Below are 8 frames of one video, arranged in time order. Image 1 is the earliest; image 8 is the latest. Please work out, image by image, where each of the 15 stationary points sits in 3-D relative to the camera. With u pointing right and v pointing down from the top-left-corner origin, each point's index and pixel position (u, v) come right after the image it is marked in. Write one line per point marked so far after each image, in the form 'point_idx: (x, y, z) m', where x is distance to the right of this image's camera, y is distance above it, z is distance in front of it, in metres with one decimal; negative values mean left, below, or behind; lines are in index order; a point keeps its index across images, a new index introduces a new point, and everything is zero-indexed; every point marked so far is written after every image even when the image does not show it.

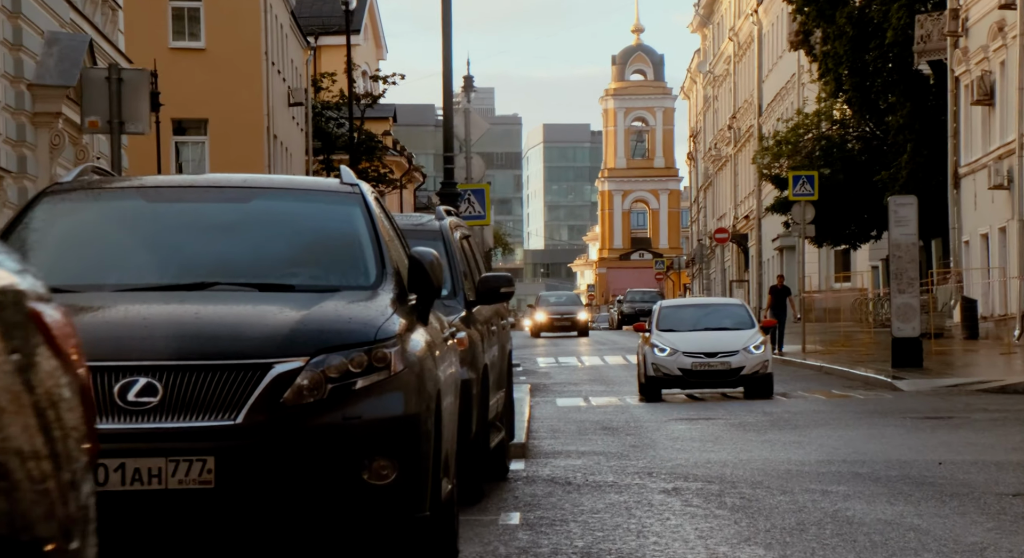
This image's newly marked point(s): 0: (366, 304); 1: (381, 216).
0: (-0.6, -0.1, +5.9) m
1: (-0.6, +0.3, +6.6) m
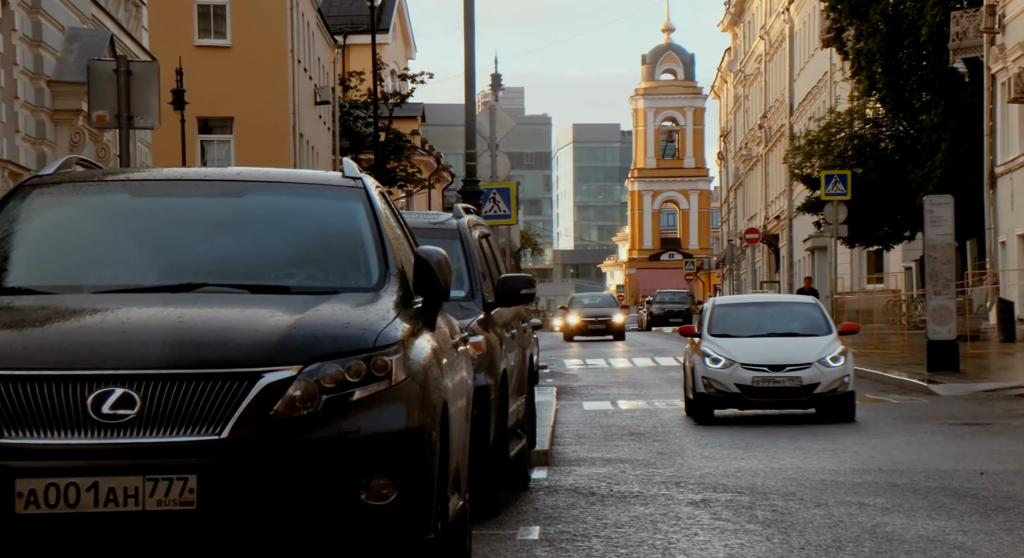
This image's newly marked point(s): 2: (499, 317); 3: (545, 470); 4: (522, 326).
0: (-0.5, -0.1, +5.4) m
1: (-0.5, +0.3, +6.1) m
2: (-0.1, -0.3, +10.3) m
3: (+0.3, -1.5, +12.5) m
4: (+0.1, -0.4, +11.5) m
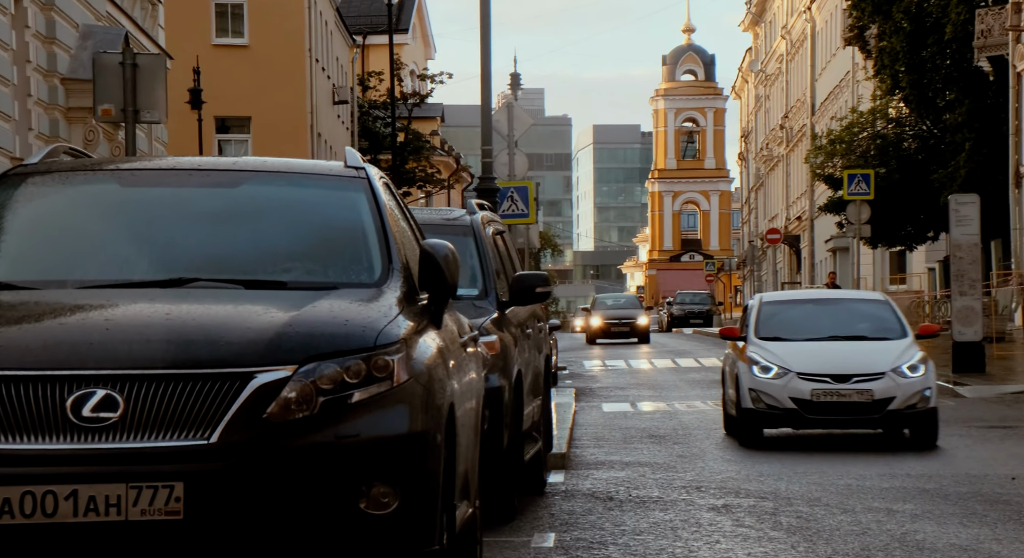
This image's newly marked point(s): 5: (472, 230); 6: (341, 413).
0: (-0.5, -0.1, +5.1) m
1: (-0.5, +0.3, +5.8) m
2: (0.0, -0.2, +10.0) m
3: (+0.4, -1.5, +12.2) m
4: (+0.2, -0.3, +11.2) m
5: (-0.3, +0.3, +10.4) m
6: (-0.5, -0.4, +4.7) m
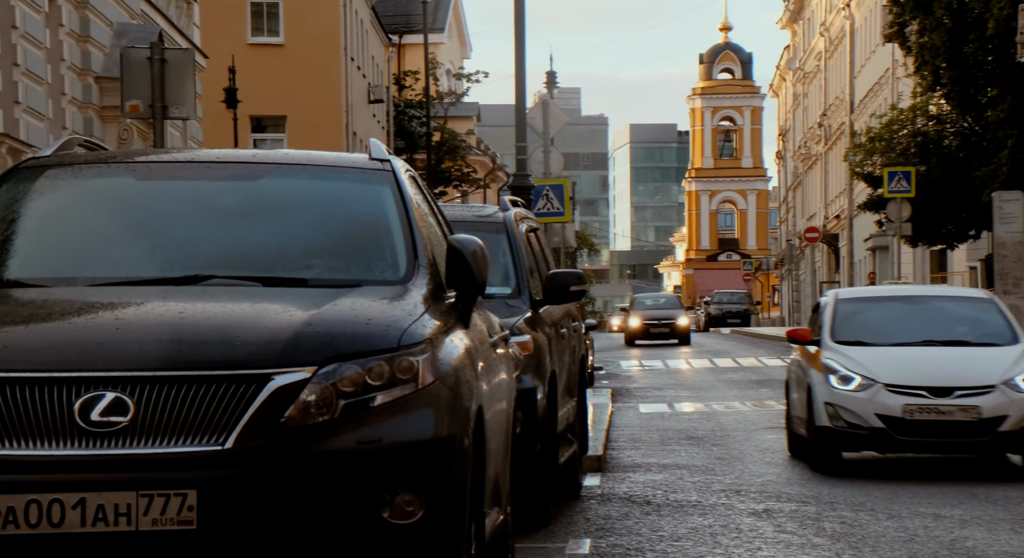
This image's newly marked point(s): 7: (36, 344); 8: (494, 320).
0: (-0.4, -0.1, +4.8) m
1: (-0.3, +0.3, +5.6) m
2: (+0.2, -0.2, +9.7) m
3: (+0.7, -1.5, +11.9) m
4: (+0.4, -0.3, +10.9) m
5: (0.0, +0.3, +10.1) m
6: (-0.4, -0.4, +4.4) m
7: (-1.3, -0.2, +4.4) m
8: (-0.1, -0.2, +6.2) m
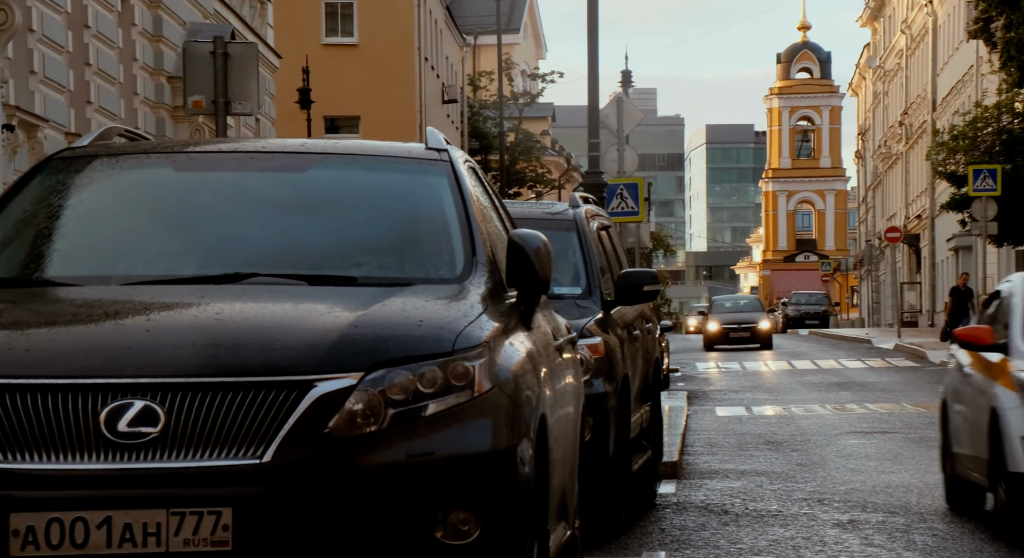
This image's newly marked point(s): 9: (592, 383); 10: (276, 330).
0: (-0.2, -0.1, +4.4) m
1: (-0.1, +0.3, +5.2) m
2: (+0.7, -0.2, +9.3) m
3: (+1.2, -1.5, +11.5) m
4: (+0.9, -0.3, +10.5) m
5: (+0.4, +0.3, +9.7) m
6: (-0.3, -0.4, +4.0) m
7: (-1.2, -0.2, +4.1) m
8: (+0.2, -0.2, +5.8) m
9: (+0.4, -0.5, +7.9) m
10: (-0.6, -0.1, +4.1) m
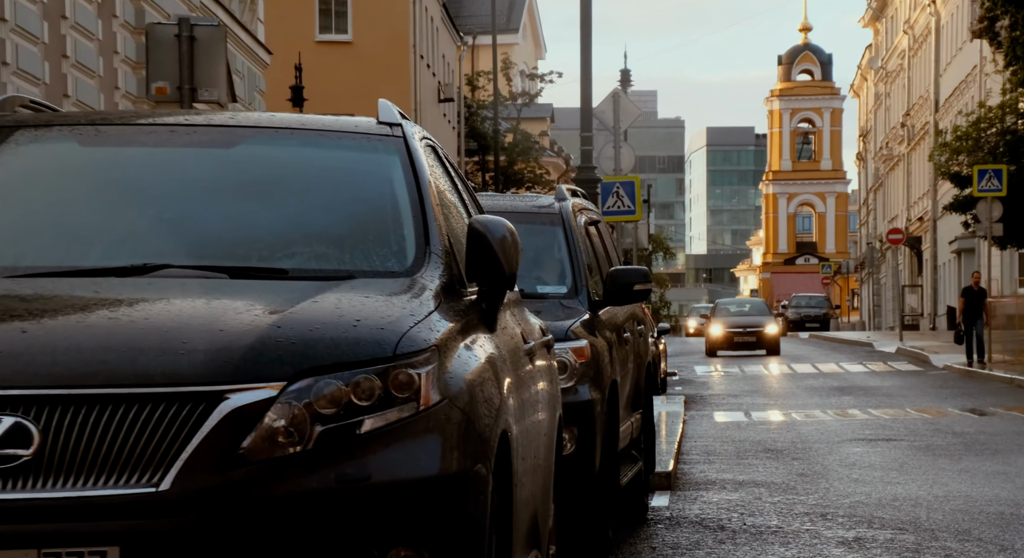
0: (-0.3, -0.1, +3.8) m
1: (-0.2, +0.3, +4.5) m
2: (+0.5, -0.2, +8.7) m
3: (+1.1, -1.5, +10.8) m
4: (+0.8, -0.3, +9.8) m
5: (+0.3, +0.4, +9.1) m
6: (-0.4, -0.4, +3.4) m
7: (-1.3, -0.2, +3.4) m
8: (+0.1, -0.1, +5.2) m
9: (+0.3, -0.5, +7.3) m
10: (-0.7, -0.1, +3.5) m
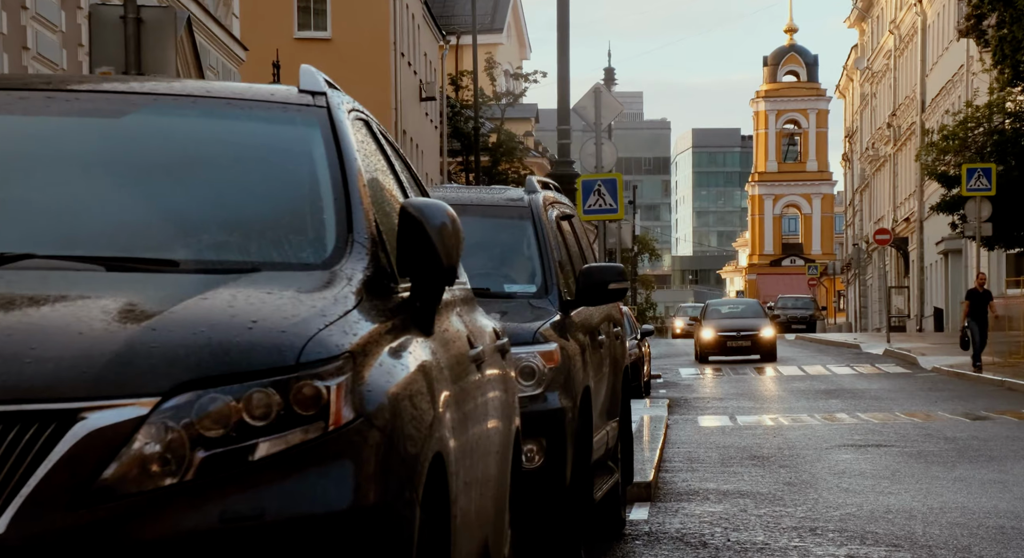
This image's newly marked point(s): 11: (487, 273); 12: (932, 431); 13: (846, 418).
0: (-0.4, 0.0, +3.2) m
1: (-0.4, +0.3, +3.9) m
2: (+0.4, -0.2, +8.0) m
3: (+0.9, -1.5, +10.2) m
4: (+0.6, -0.3, +9.2) m
5: (+0.1, +0.4, +8.4) m
6: (-0.5, -0.3, +2.8) m
7: (-1.4, -0.1, +2.7) m
8: (-0.1, -0.1, +4.5) m
9: (+0.1, -0.5, +6.7) m
10: (-0.9, -0.1, +2.8) m
11: (-0.1, 0.0, +8.1) m
12: (+4.6, -1.7, +16.9) m
13: (+4.1, -1.7, +18.9) m
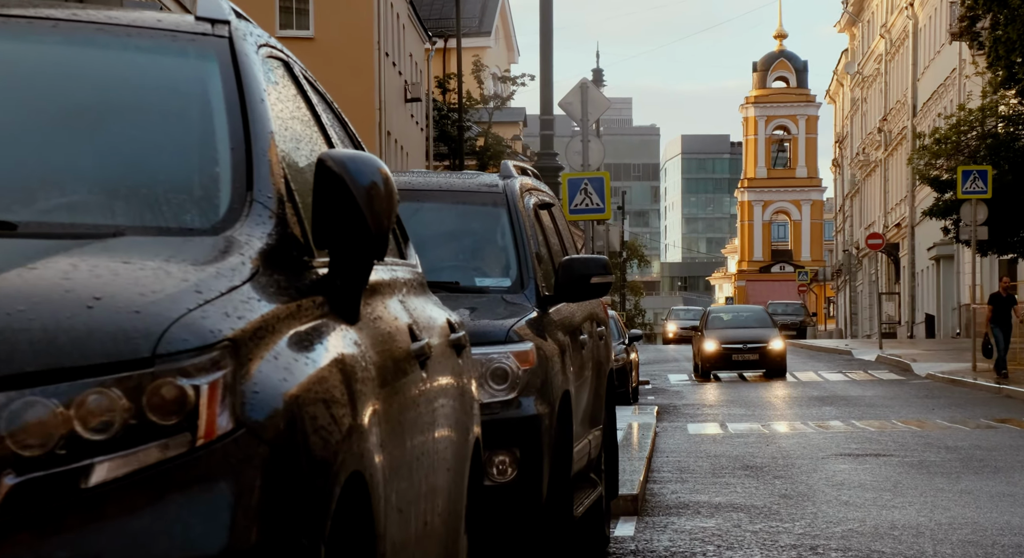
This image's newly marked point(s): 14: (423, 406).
0: (-0.5, 0.0, +2.4) m
1: (-0.5, +0.4, +3.2) m
2: (+0.2, -0.2, +7.3) m
3: (+0.7, -1.5, +9.4) m
4: (+0.5, -0.3, +8.4) m
5: (0.0, +0.4, +7.7) m
6: (-0.6, -0.3, +2.0) m
7: (-1.5, -0.1, +2.0) m
8: (-0.2, -0.1, +3.8) m
9: (0.0, -0.5, +5.9) m
10: (-1.0, 0.0, +2.1) m
11: (-0.3, +0.1, +7.4) m
12: (+4.4, -1.7, +16.2) m
13: (+3.9, -1.7, +18.2) m
14: (-0.2, -0.2, +3.3) m
